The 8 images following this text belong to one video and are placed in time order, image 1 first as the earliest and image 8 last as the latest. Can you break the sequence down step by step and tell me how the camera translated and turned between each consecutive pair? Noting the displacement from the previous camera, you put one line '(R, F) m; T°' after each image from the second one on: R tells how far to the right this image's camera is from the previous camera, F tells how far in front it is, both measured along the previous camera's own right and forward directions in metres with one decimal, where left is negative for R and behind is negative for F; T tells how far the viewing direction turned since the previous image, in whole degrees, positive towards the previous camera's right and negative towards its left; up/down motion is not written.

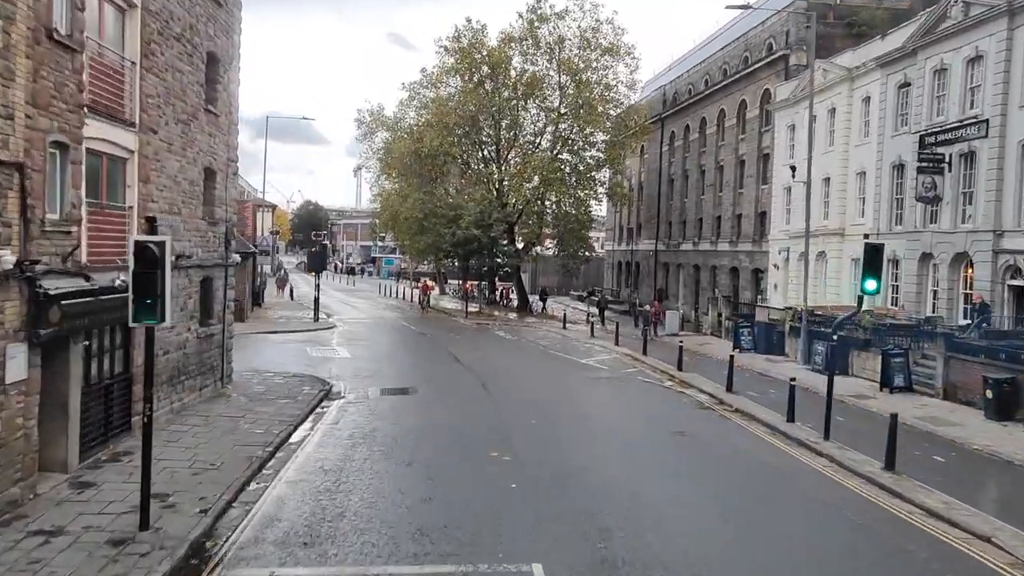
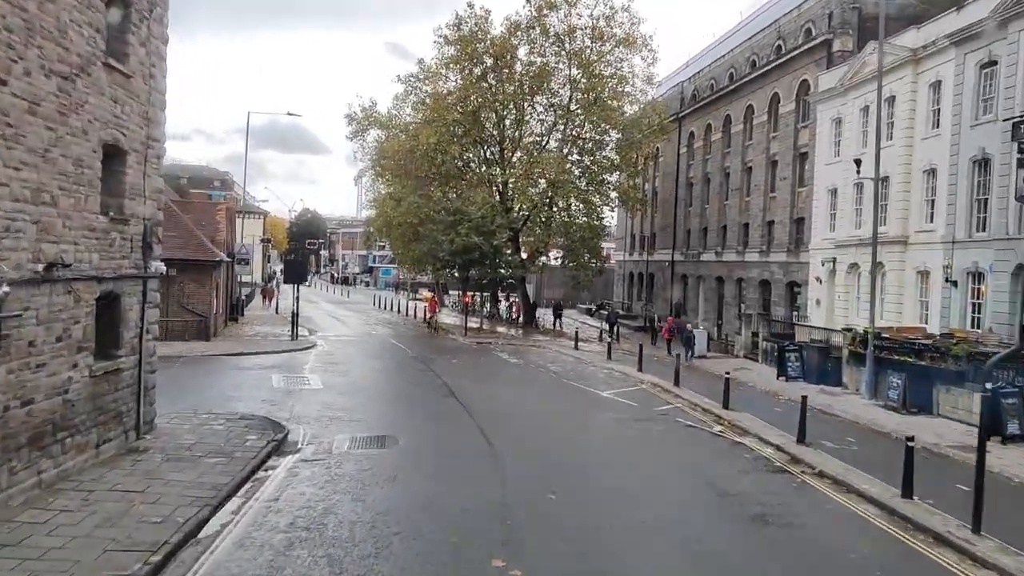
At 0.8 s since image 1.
(-0.1, +4.1) m; 0°
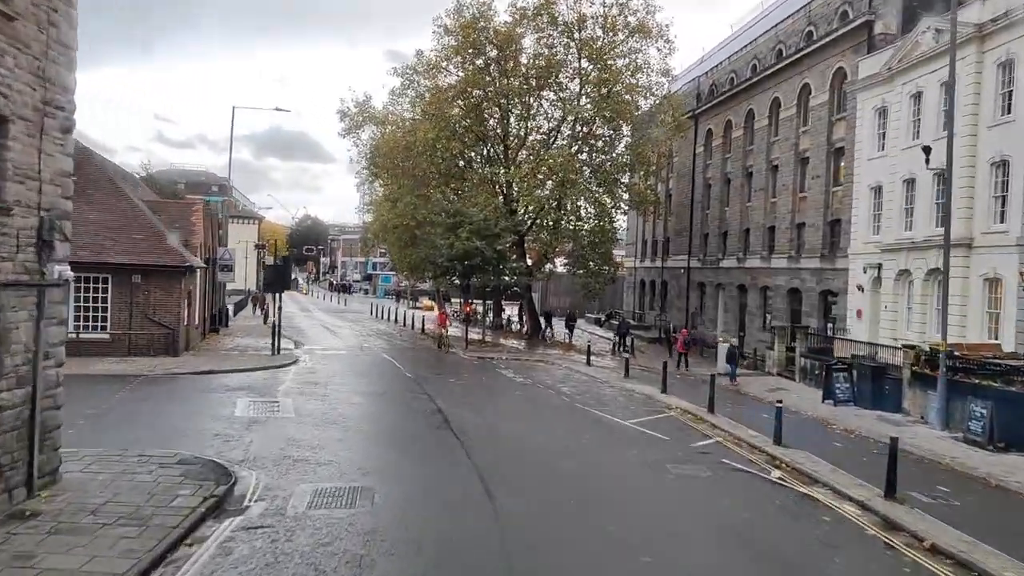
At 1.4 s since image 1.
(-0.1, +3.0) m; 0°
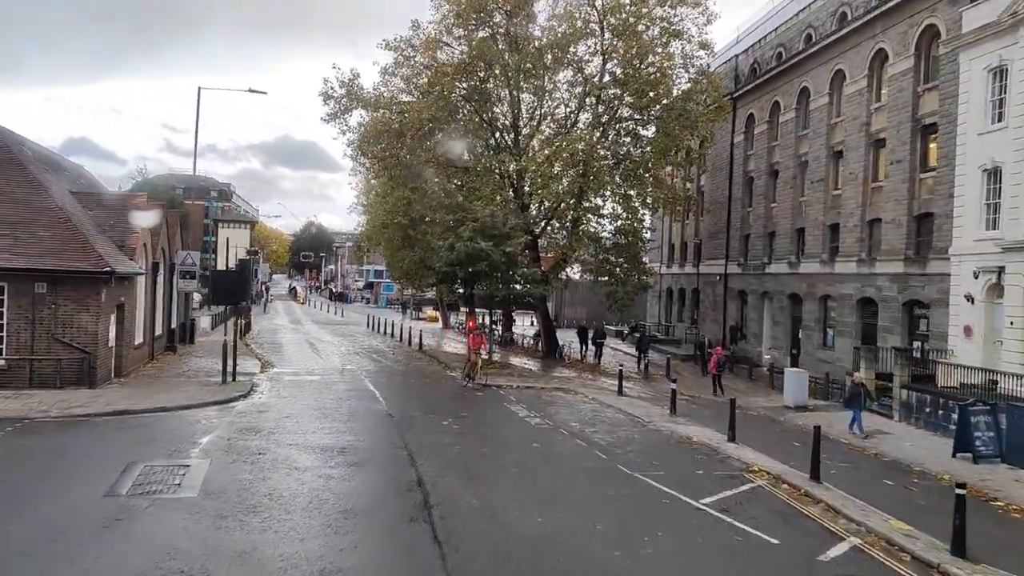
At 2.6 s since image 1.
(-0.1, +5.5) m; -1°
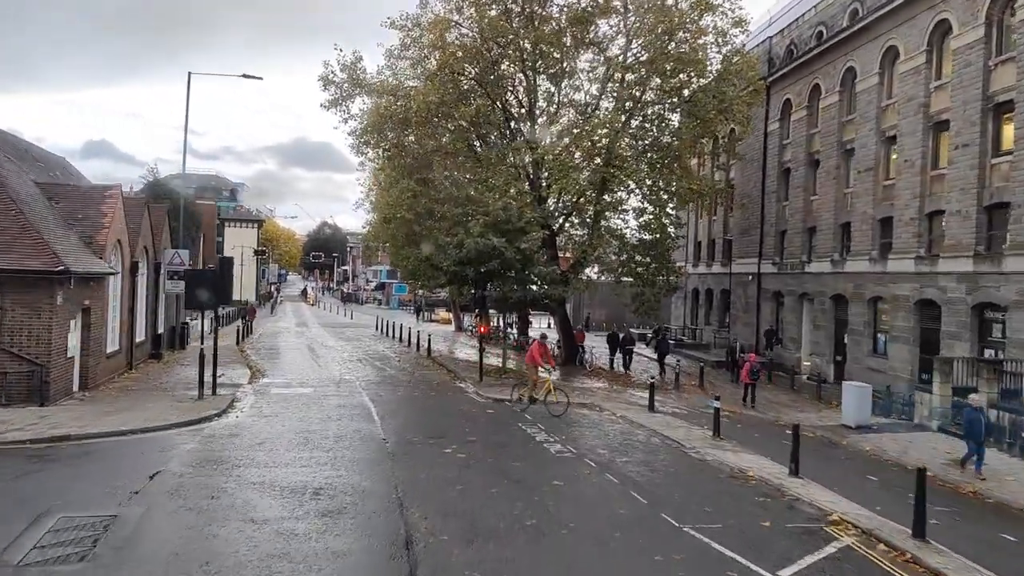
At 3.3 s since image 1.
(0.0, +2.7) m; -1°
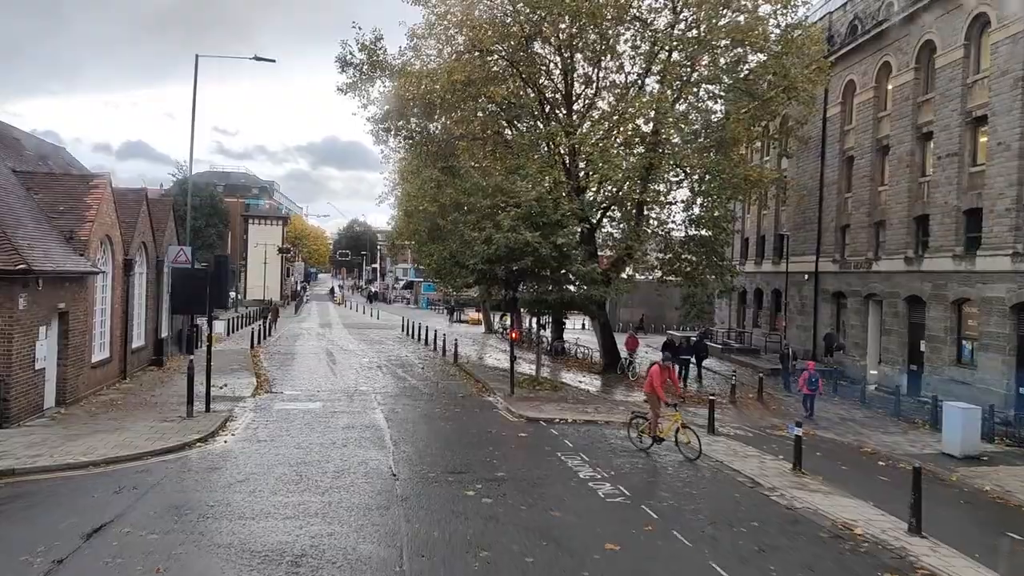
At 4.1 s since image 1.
(-0.1, +2.7) m; -2°
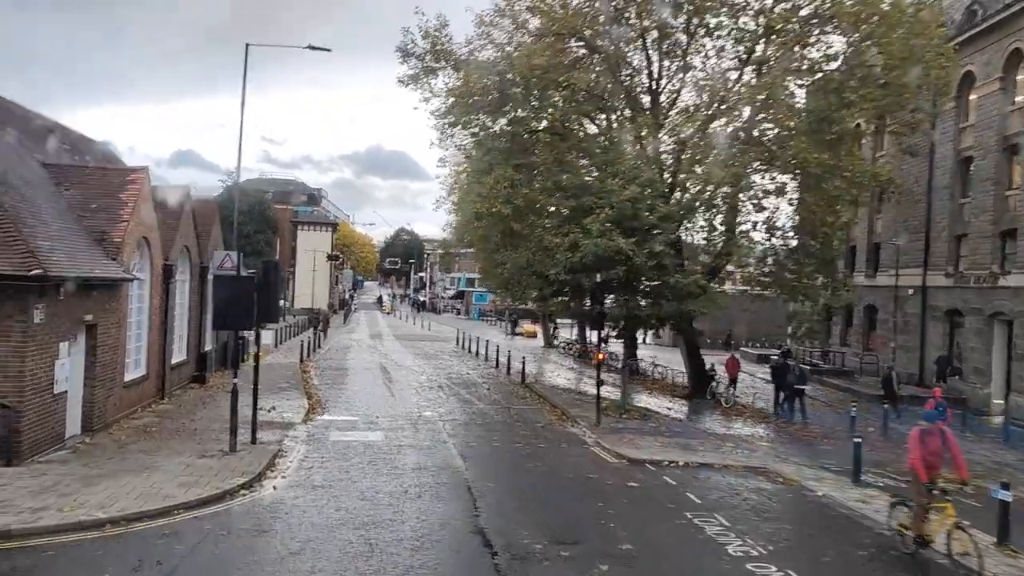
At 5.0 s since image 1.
(-1.0, +2.7) m; -3°
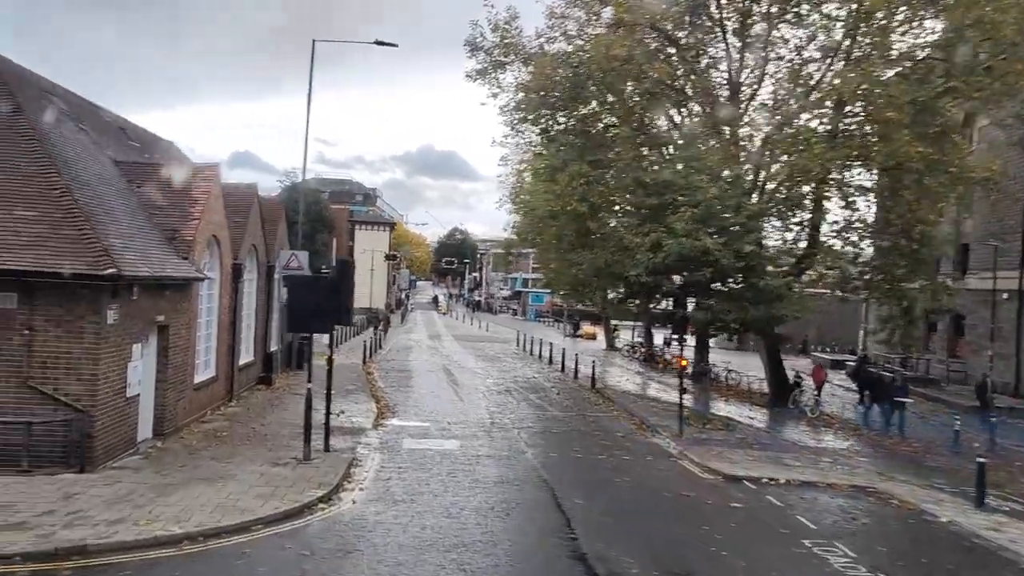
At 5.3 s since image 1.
(-0.6, +0.8) m; -4°
